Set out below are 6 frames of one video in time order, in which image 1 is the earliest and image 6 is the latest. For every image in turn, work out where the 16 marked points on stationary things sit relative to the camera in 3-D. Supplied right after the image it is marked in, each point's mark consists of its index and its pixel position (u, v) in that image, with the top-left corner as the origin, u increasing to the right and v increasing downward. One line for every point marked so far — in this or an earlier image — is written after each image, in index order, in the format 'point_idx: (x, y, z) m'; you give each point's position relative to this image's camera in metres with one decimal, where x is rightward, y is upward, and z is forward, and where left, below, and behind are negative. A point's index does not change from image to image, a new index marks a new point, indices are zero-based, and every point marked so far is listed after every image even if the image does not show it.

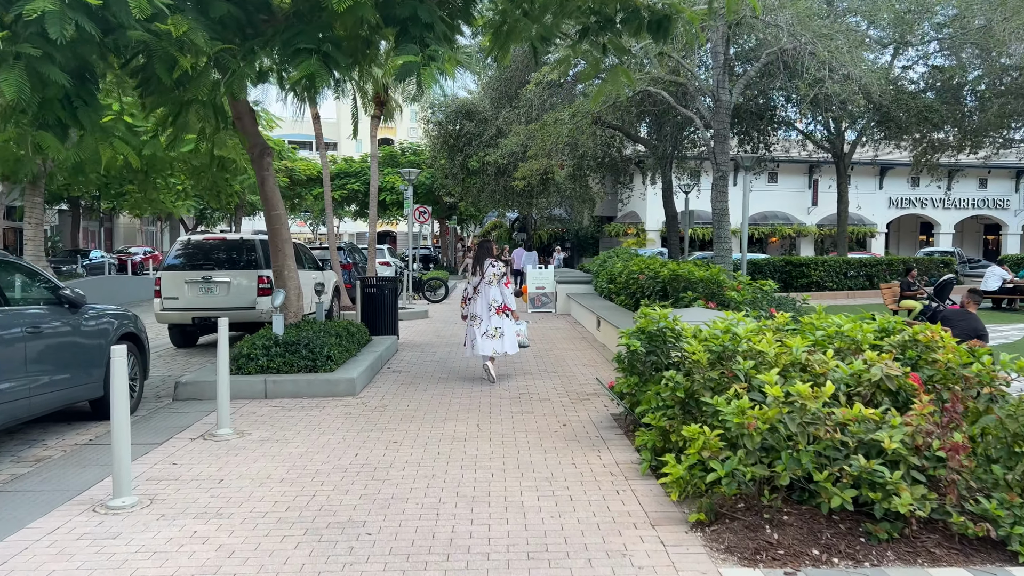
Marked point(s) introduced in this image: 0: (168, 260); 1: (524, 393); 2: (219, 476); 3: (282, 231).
0: (-5.0, +0.4, +11.3) m
1: (+0.1, -1.1, +7.7) m
2: (-2.0, -1.3, +5.1) m
3: (-2.8, +0.7, +9.3) m
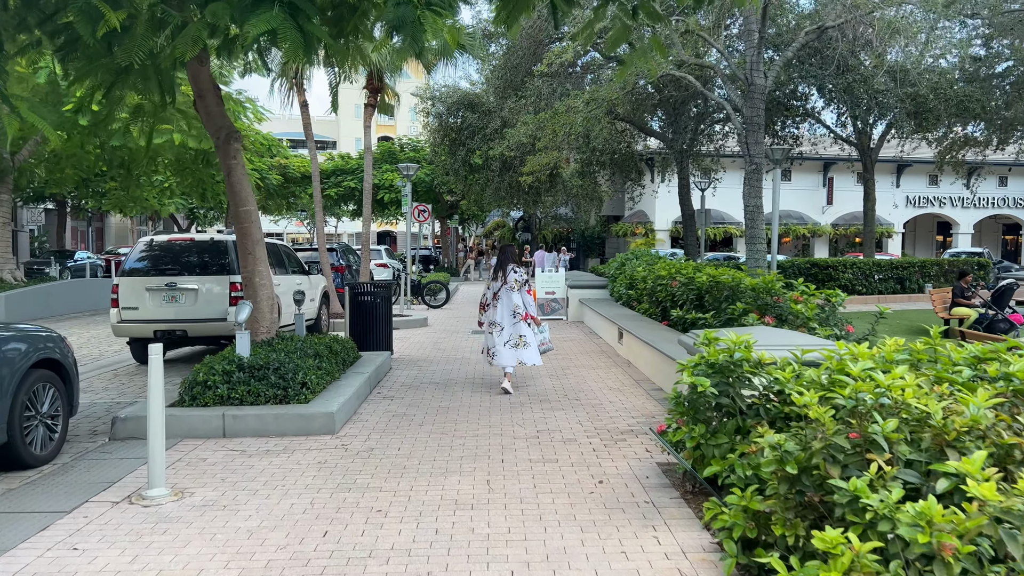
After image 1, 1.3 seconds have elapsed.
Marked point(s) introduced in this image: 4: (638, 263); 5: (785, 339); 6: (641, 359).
0: (-4.9, +0.3, +9.8) m
1: (+0.2, -1.2, +6.3) m
2: (-1.8, -1.4, +3.7) m
3: (-2.7, +0.6, +7.9) m
4: (+2.2, +0.5, +13.4) m
5: (+1.8, -0.3, +5.0) m
6: (+1.6, -0.8, +9.2) m
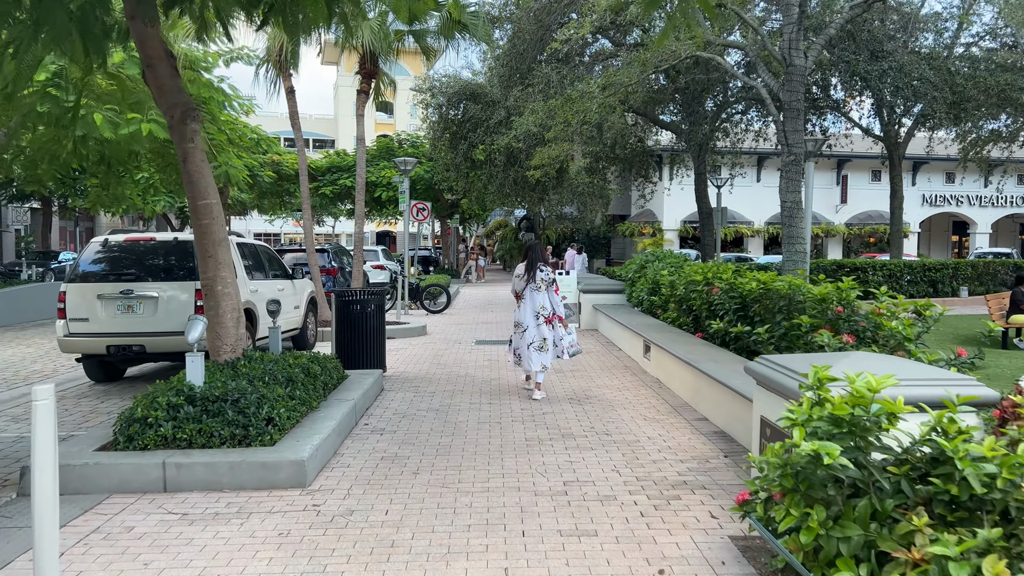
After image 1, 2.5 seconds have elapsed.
0: (-4.8, +0.2, +8.4) m
1: (+0.4, -1.2, +4.9) m
2: (-1.7, -1.4, +2.3) m
3: (-2.5, +0.5, +6.5) m
4: (+2.4, +0.4, +12.1) m
5: (+1.9, -0.4, +3.6) m
6: (+1.7, -0.9, +7.8) m
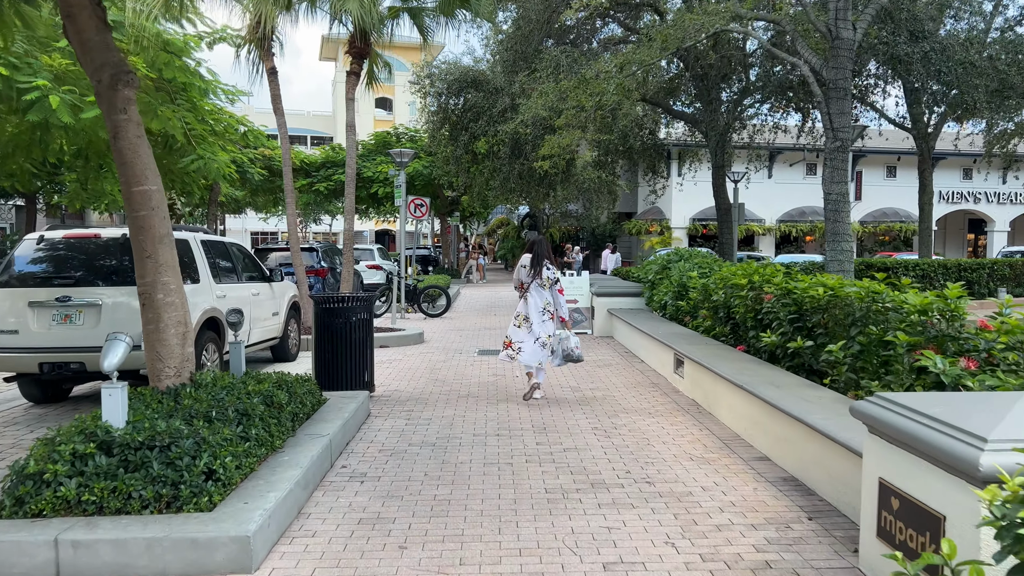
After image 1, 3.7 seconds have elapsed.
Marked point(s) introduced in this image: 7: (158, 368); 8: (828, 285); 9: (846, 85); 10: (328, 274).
0: (-4.7, +0.2, +7.1) m
1: (+0.5, -1.3, +3.6) m
2: (-1.6, -1.5, +1.0) m
3: (-2.4, +0.4, +5.2) m
4: (+2.5, +0.3, +10.8) m
5: (+2.0, -0.5, +2.3) m
6: (+1.8, -1.0, +6.5) m
7: (-2.4, -0.5, +5.3) m
8: (+2.6, 0.0, +6.3) m
9: (+4.3, +2.6, +9.8) m
10: (-3.5, +0.3, +14.5) m
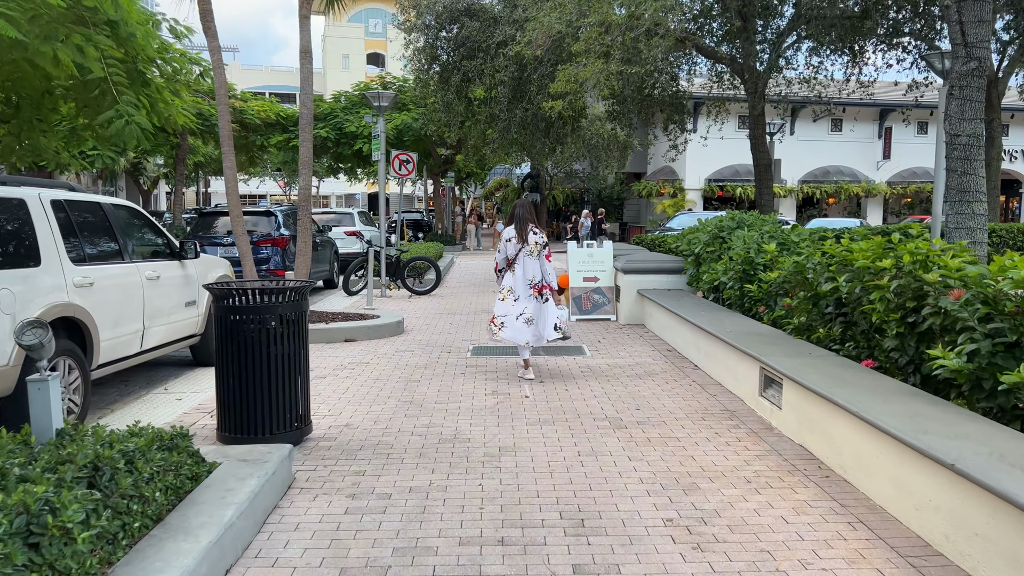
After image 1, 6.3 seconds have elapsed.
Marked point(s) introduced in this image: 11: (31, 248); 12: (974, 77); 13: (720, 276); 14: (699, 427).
0: (-4.6, +0.2, +4.4) m
1: (+0.6, -1.4, +1.0) m
2: (-1.5, -1.7, -1.6) m
3: (-2.4, +0.4, +2.5) m
4: (+2.5, +0.6, +8.1) m
5: (+2.1, -0.6, -0.4) m
6: (+1.9, -0.9, +3.9) m
7: (-2.4, -0.6, +2.6) m
8: (+2.6, +0.1, +3.7) m
9: (+4.3, +2.8, +7.0) m
10: (-3.5, +0.7, +11.8) m
11: (-3.2, +0.3, +5.0) m
12: (+4.3, +1.9, +7.1) m
13: (+2.2, +0.1, +8.0) m
14: (+1.3, -1.0, +5.3) m
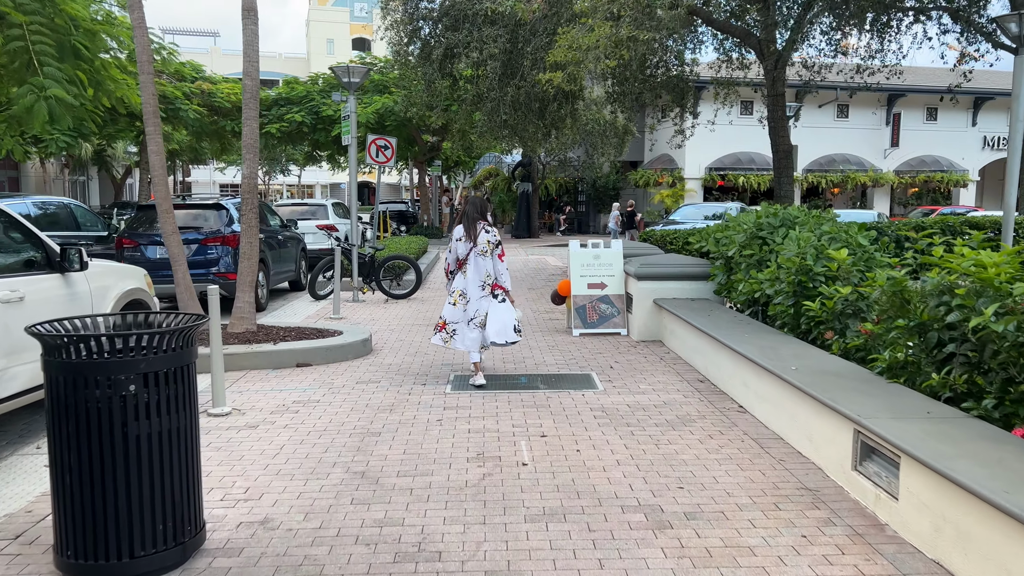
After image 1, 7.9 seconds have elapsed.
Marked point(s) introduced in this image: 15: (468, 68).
0: (-4.6, +0.1, +2.7) m
1: (+0.6, -1.6, -0.7) m
2: (-1.5, -2.0, -3.3) m
3: (-2.4, +0.2, +0.8) m
4: (+2.5, +0.5, +6.4) m
5: (+2.1, -0.8, -2.0) m
6: (+1.8, -1.1, +2.2) m
7: (-2.4, -0.8, +1.0) m
8: (+2.6, -0.1, +2.0) m
9: (+4.2, +2.6, +5.3) m
10: (-3.6, +0.6, +10.1) m
11: (-3.2, +0.1, +3.3) m
12: (+4.2, +1.8, +5.5) m
13: (+2.1, 0.0, +6.3) m
14: (+1.3, -1.2, +3.7) m
15: (-0.8, +4.0, +13.7) m
